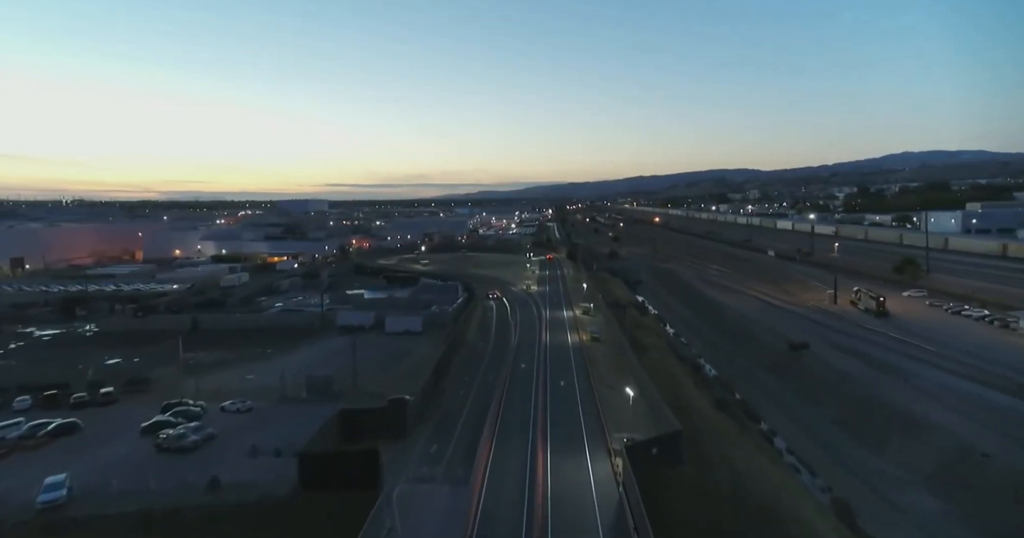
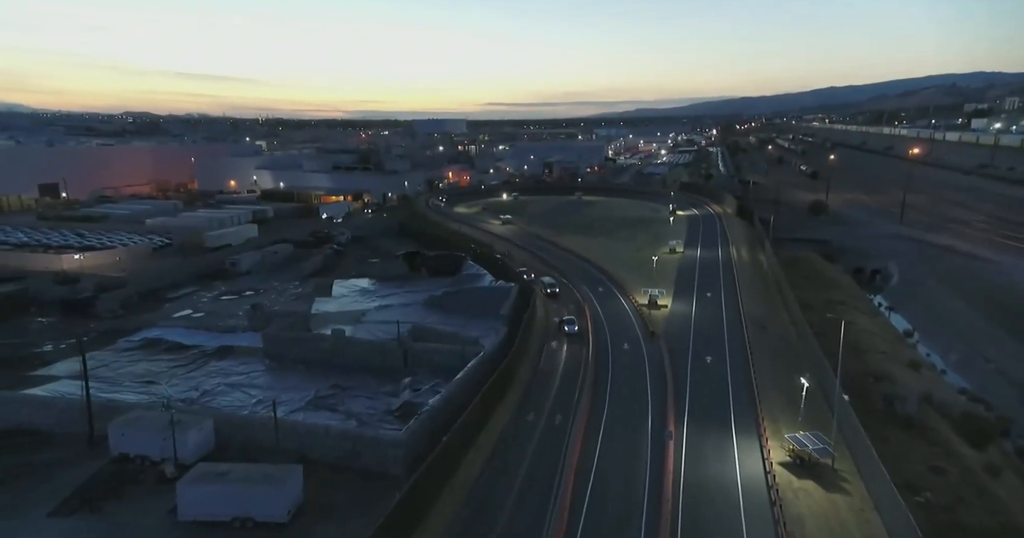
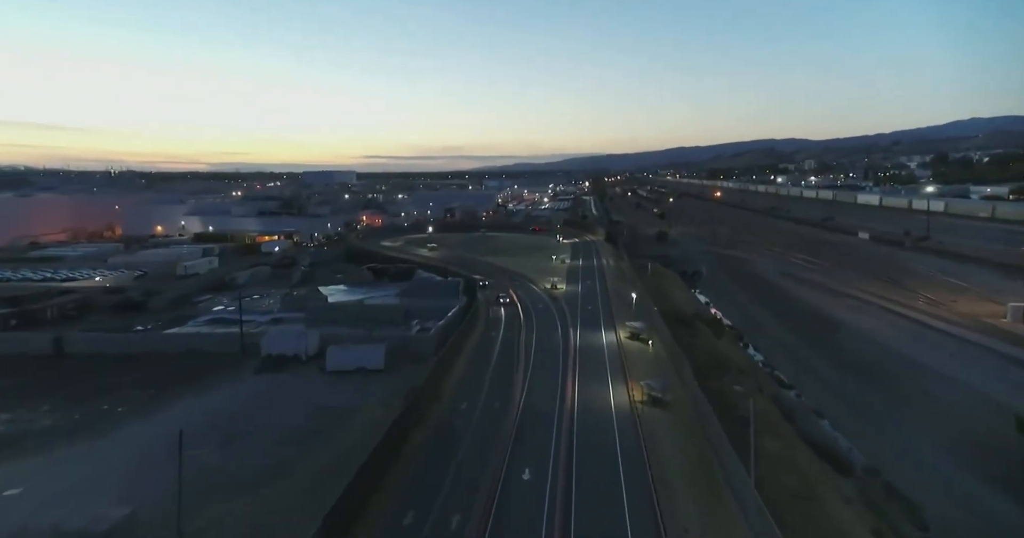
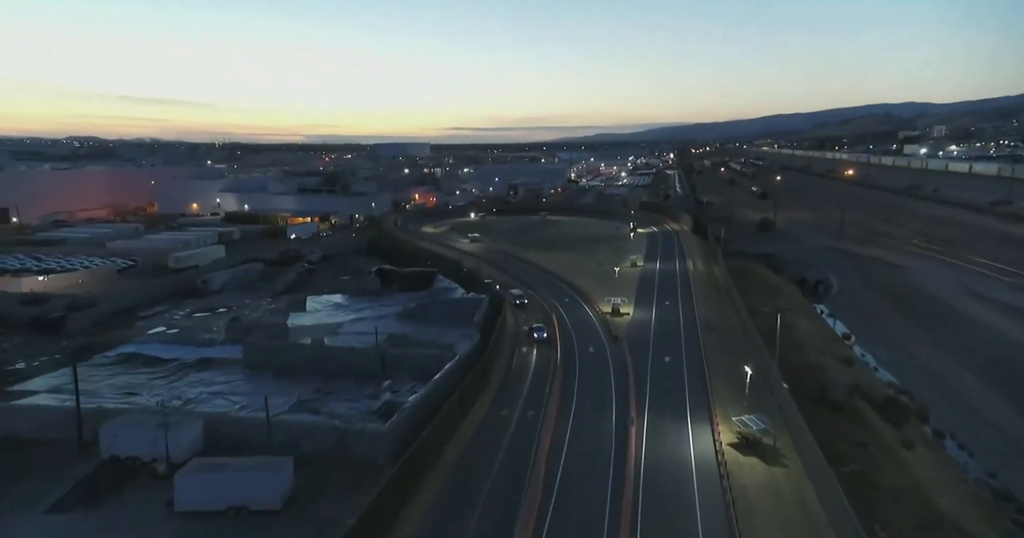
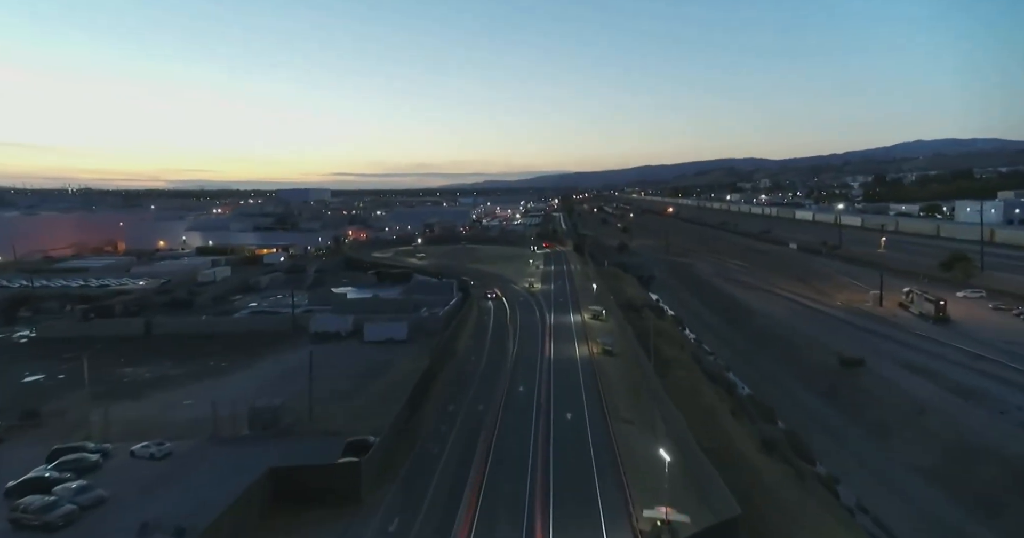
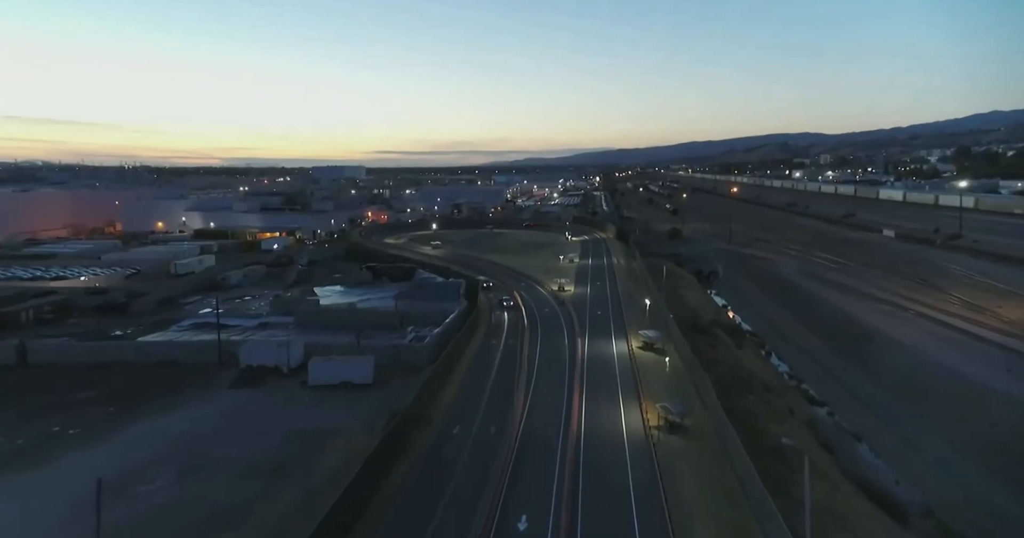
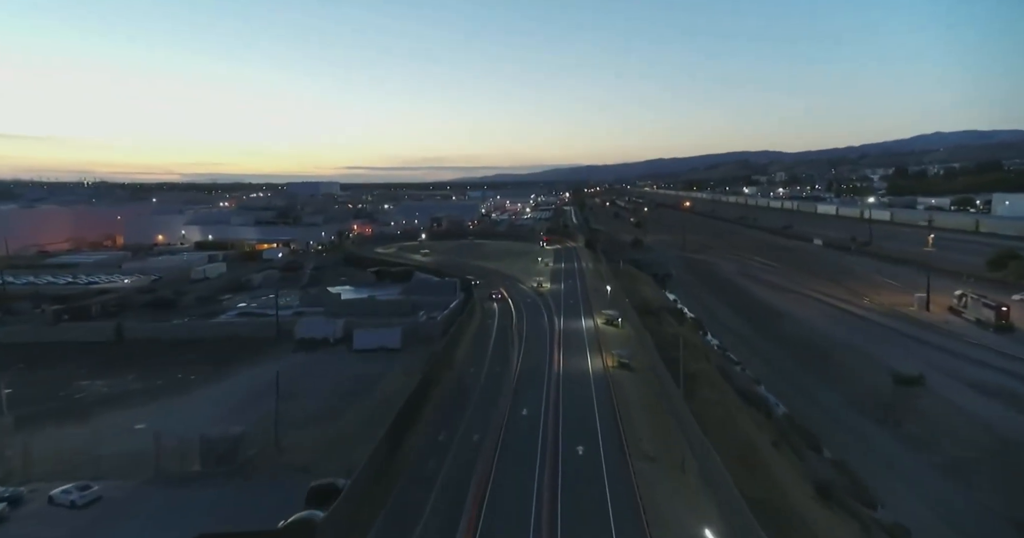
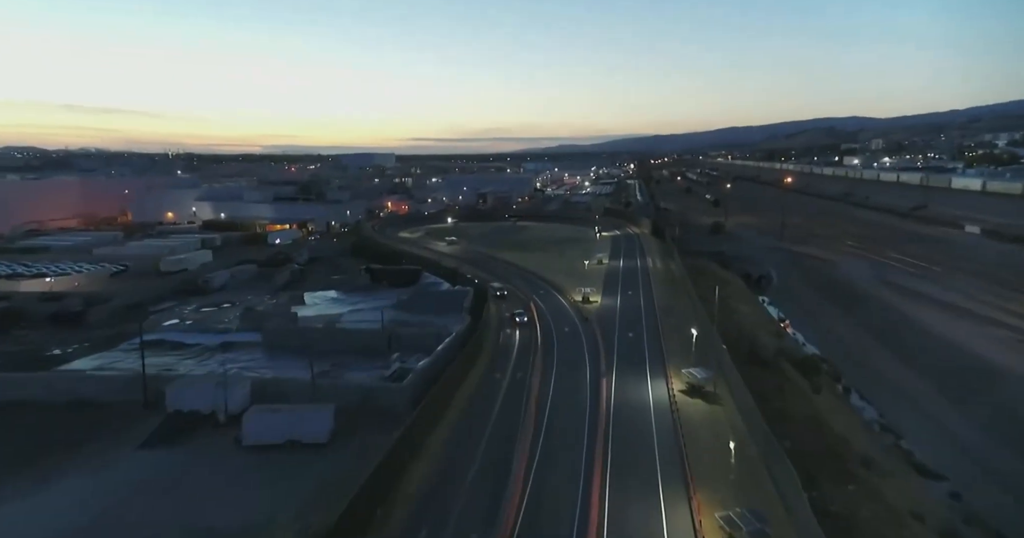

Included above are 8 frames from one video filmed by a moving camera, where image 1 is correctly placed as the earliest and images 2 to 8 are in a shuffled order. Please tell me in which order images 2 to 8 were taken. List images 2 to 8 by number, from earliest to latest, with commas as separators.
5, 7, 3, 6, 8, 4, 2
